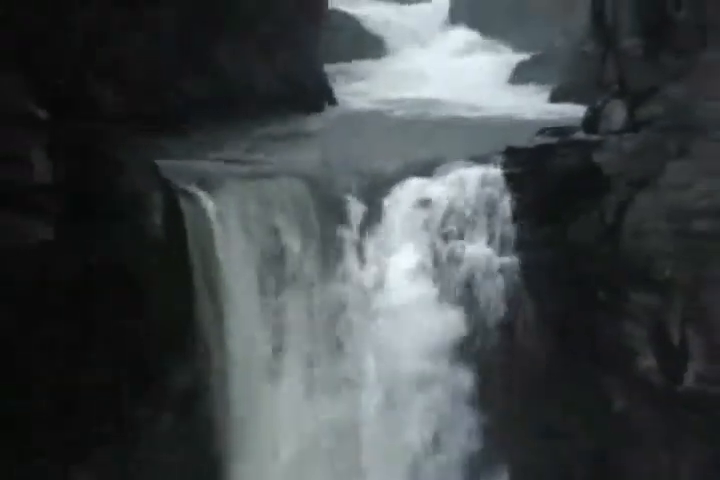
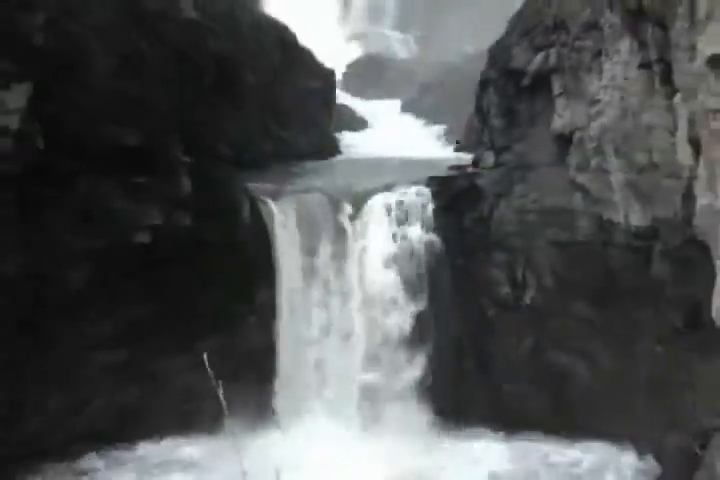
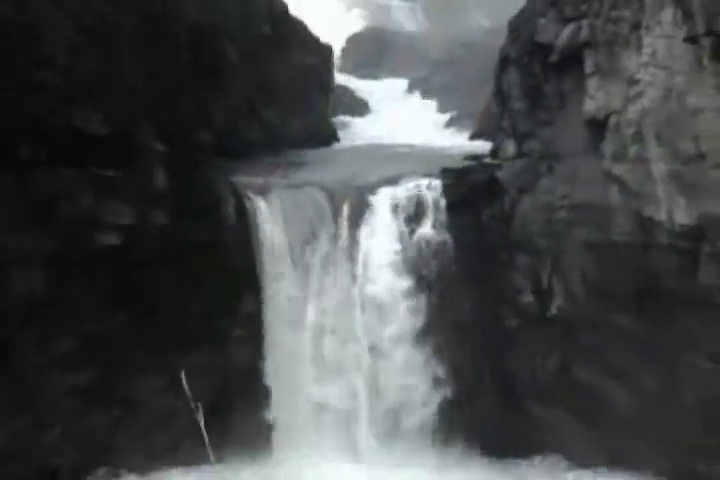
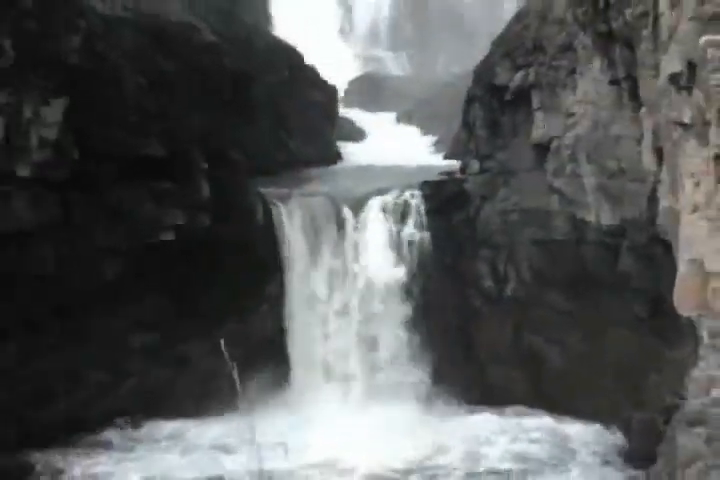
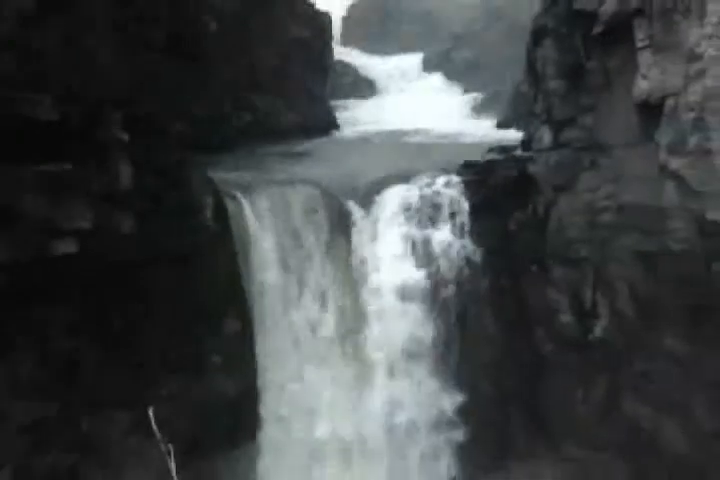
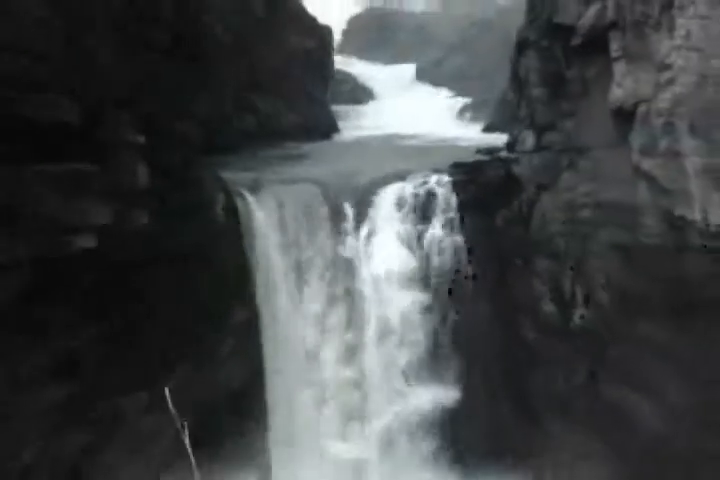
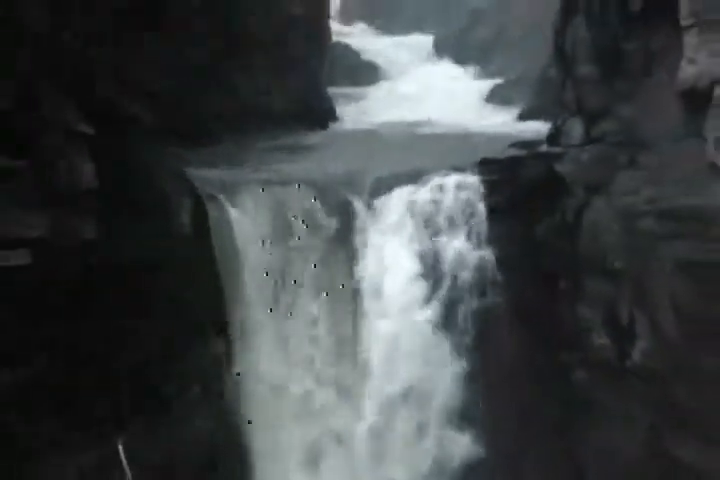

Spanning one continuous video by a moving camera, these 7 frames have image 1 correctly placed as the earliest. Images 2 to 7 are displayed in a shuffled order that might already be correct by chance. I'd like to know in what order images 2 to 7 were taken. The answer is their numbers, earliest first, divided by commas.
7, 5, 6, 3, 2, 4
